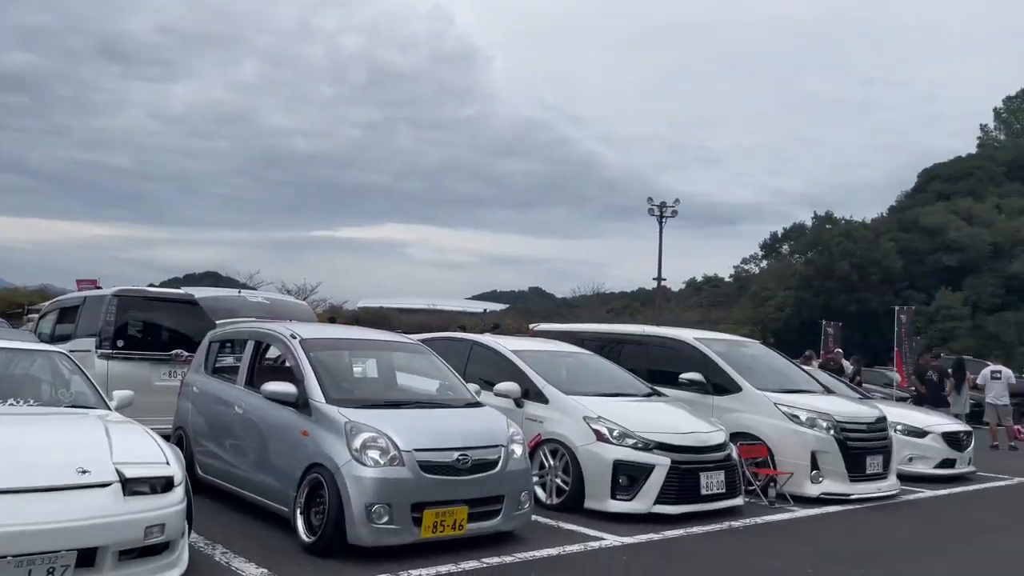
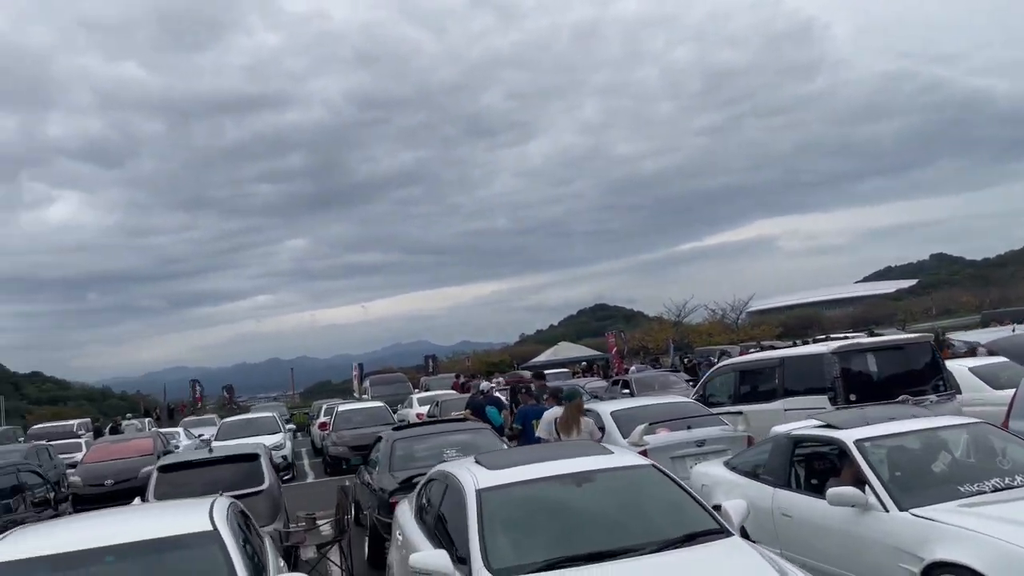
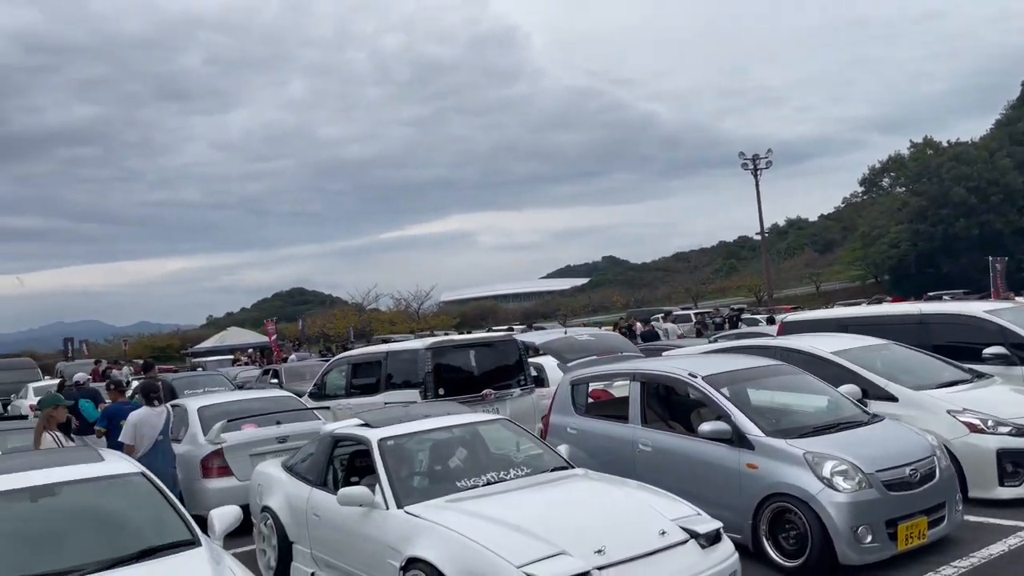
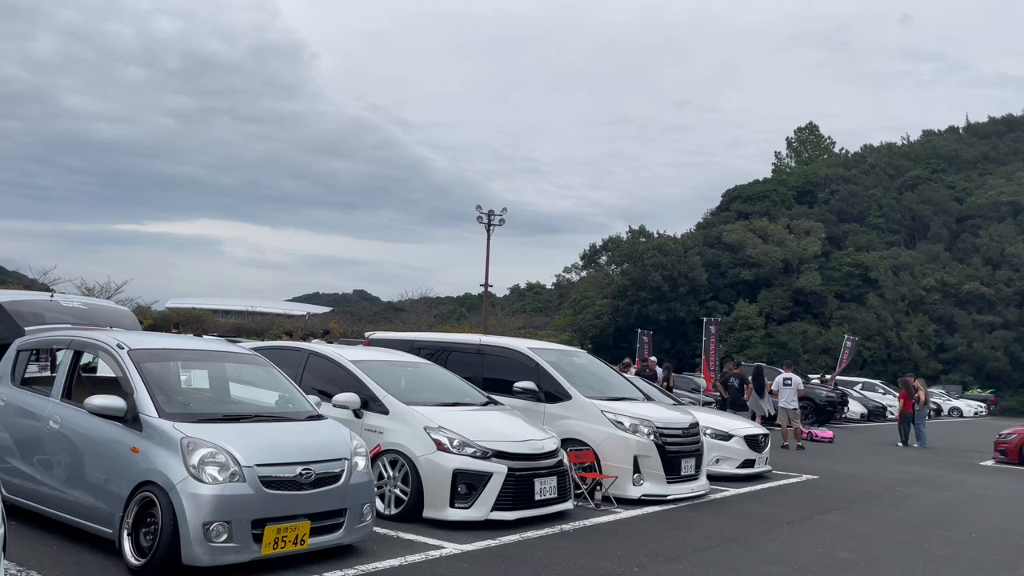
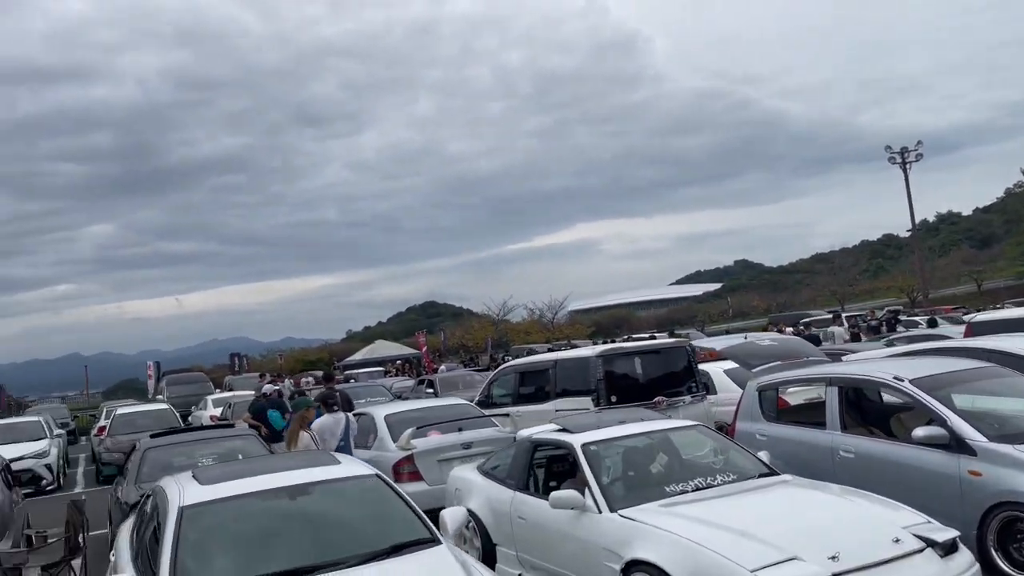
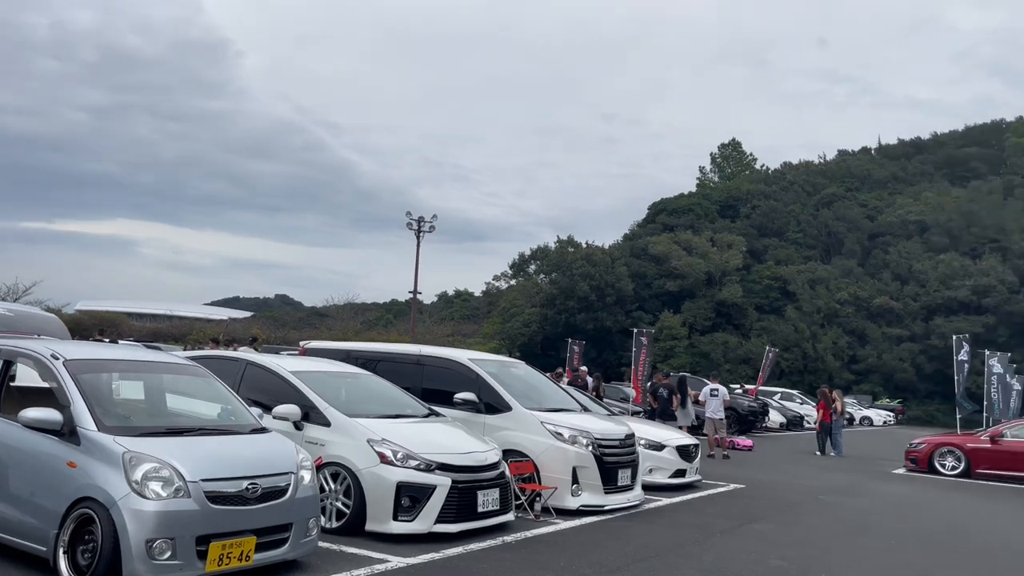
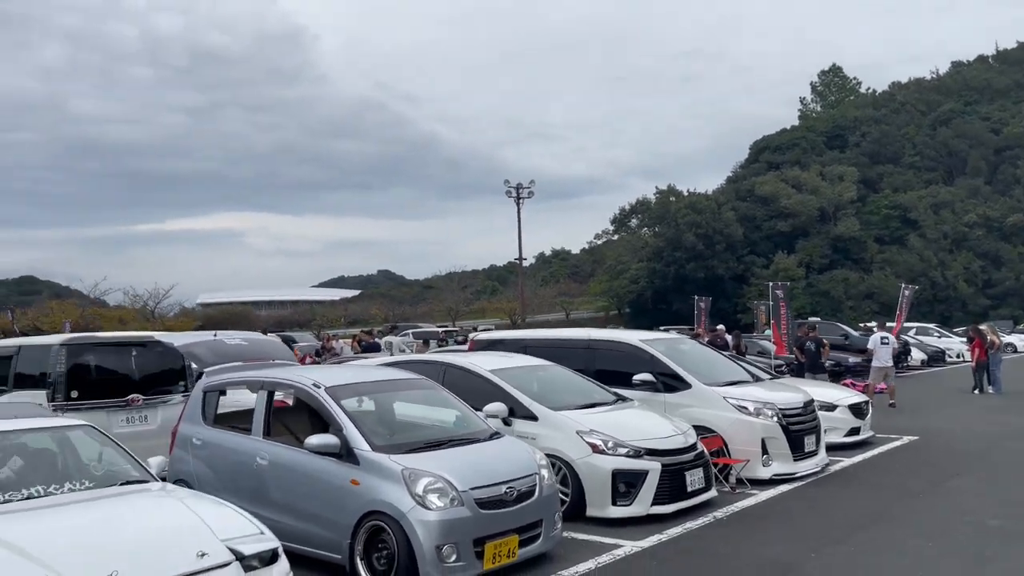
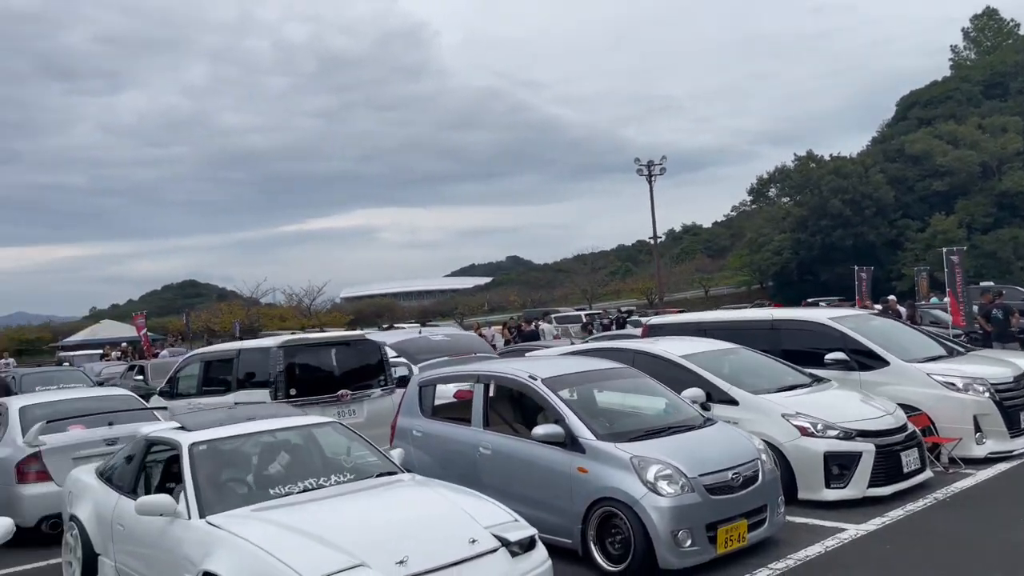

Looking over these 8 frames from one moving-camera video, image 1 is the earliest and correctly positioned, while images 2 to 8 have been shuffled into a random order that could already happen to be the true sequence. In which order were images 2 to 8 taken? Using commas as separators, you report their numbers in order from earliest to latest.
4, 6, 7, 8, 3, 5, 2
